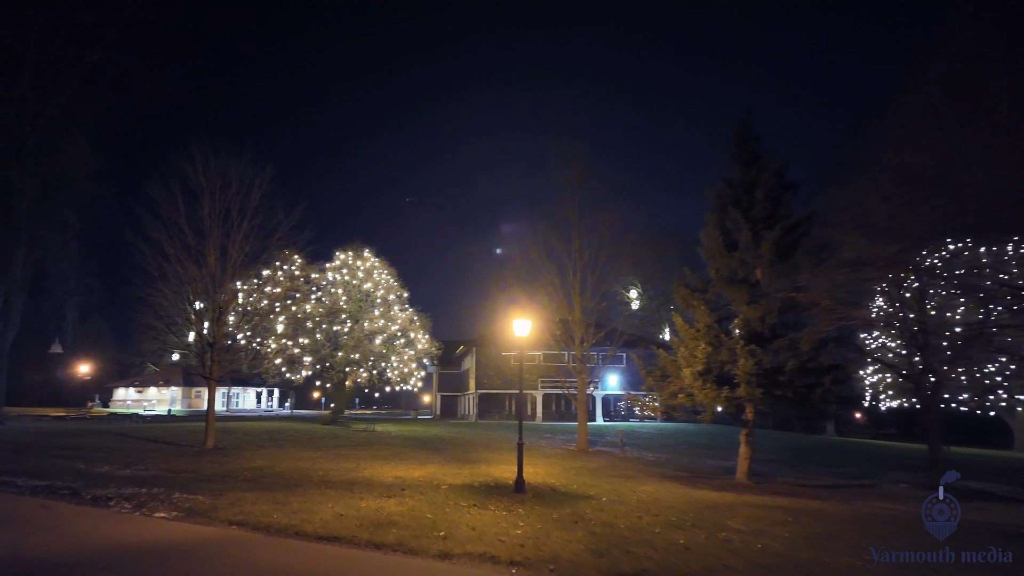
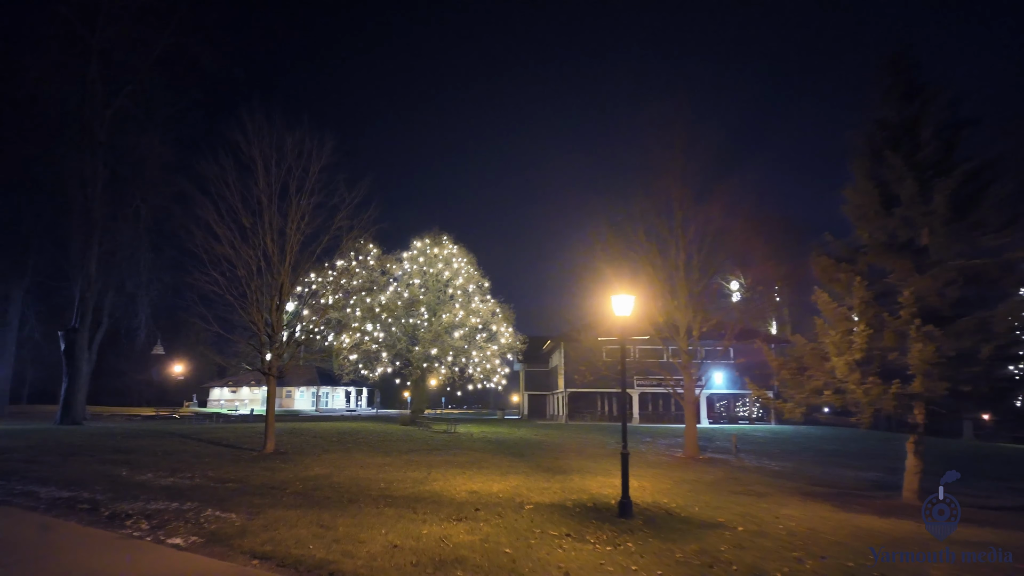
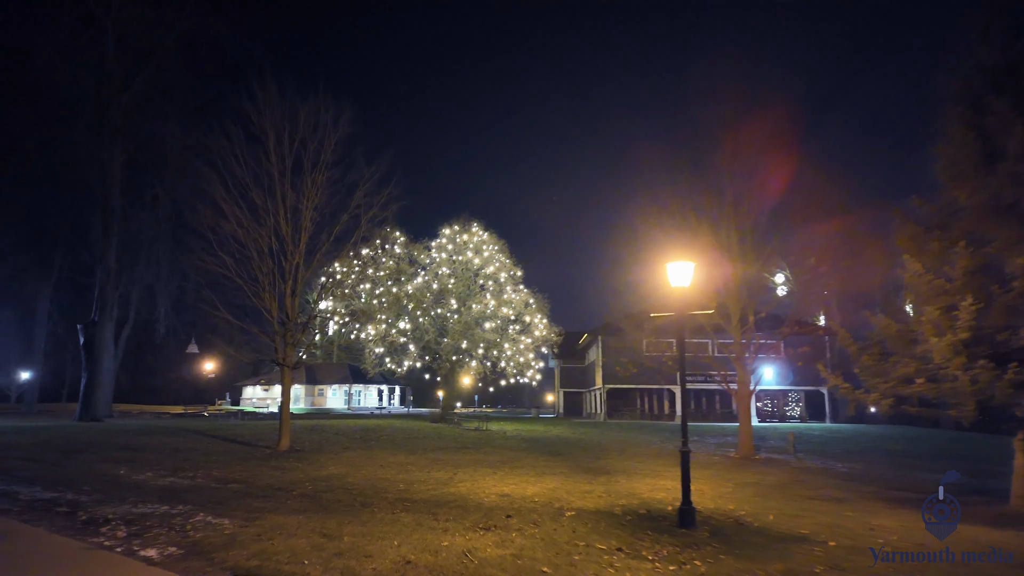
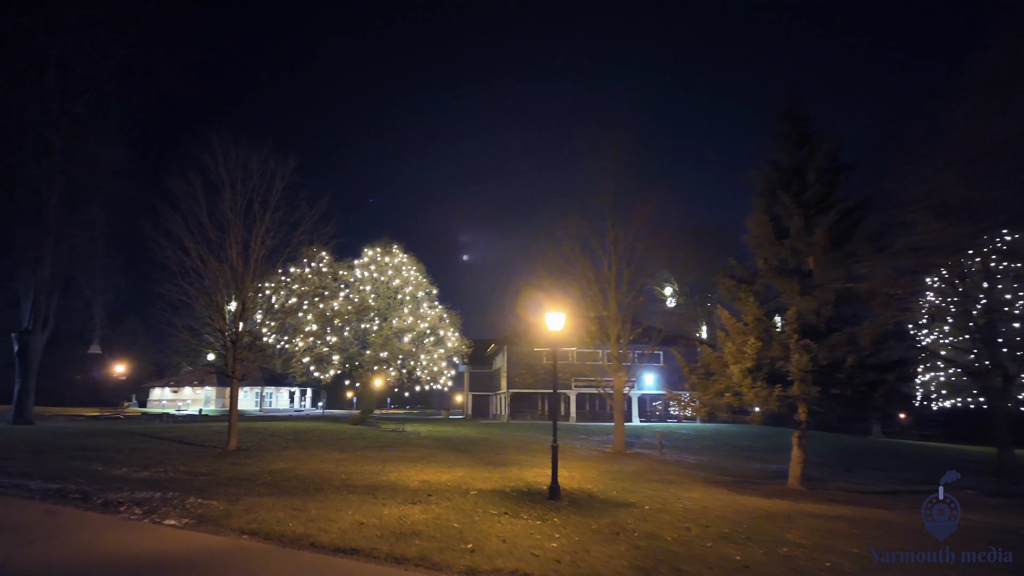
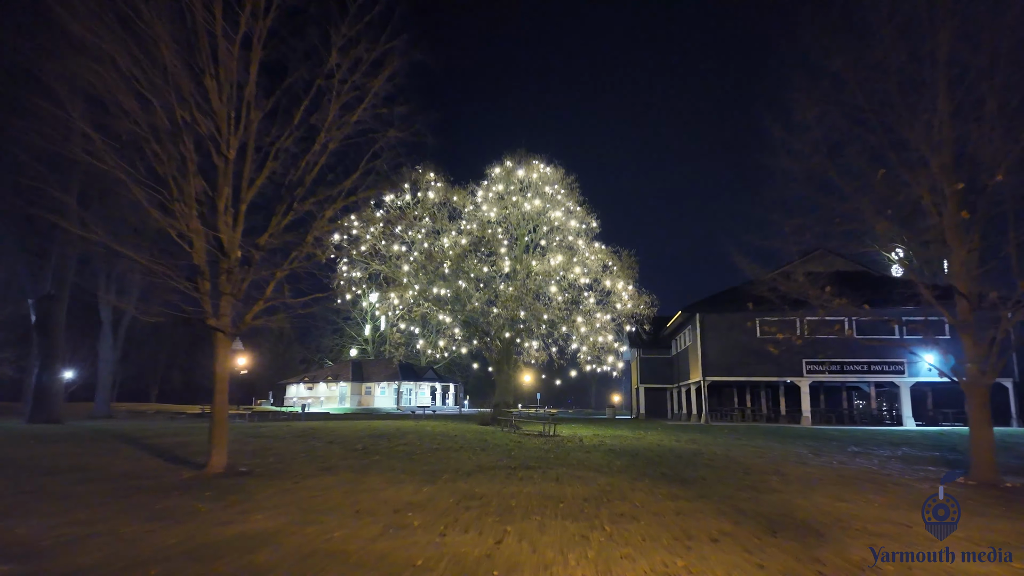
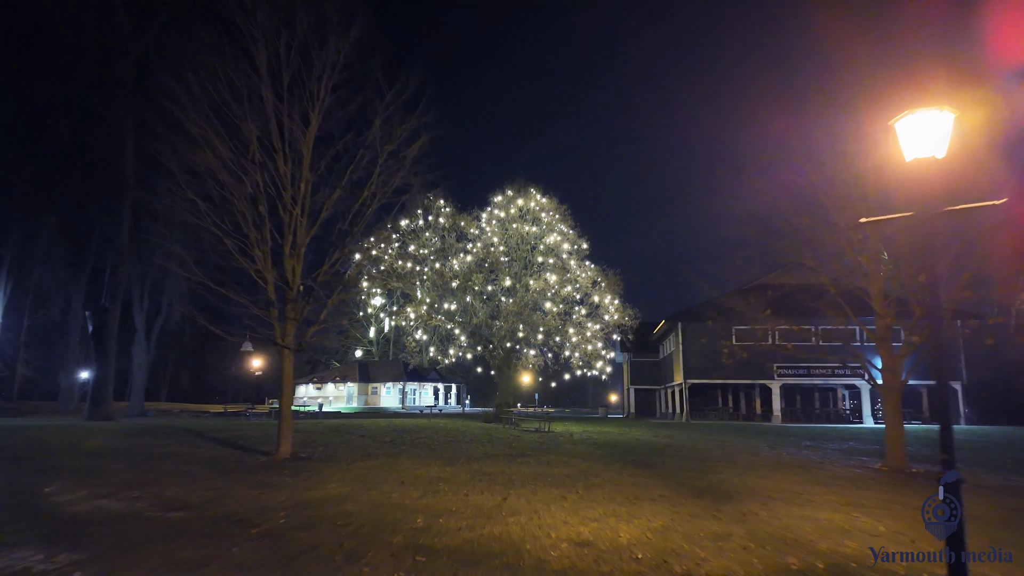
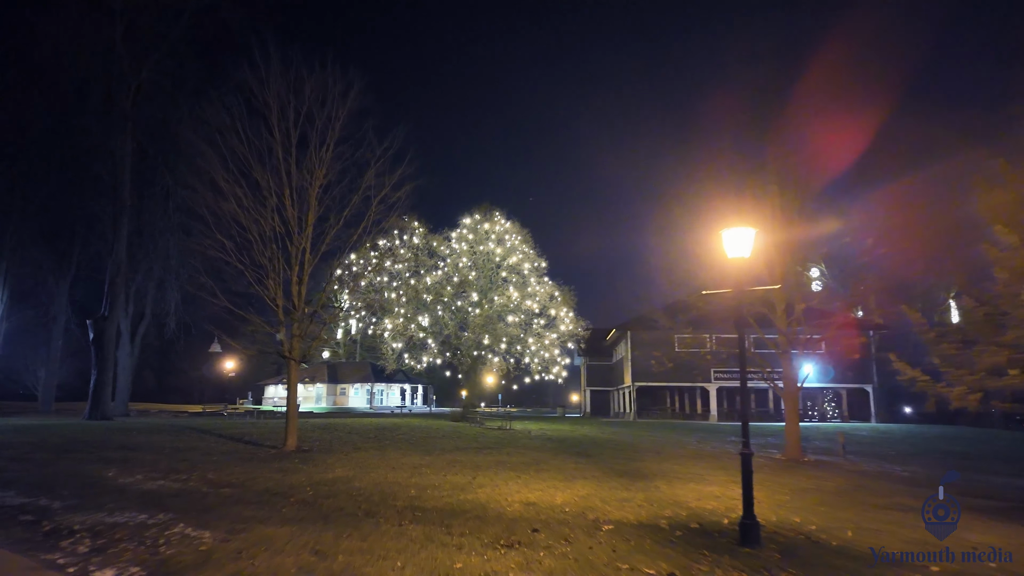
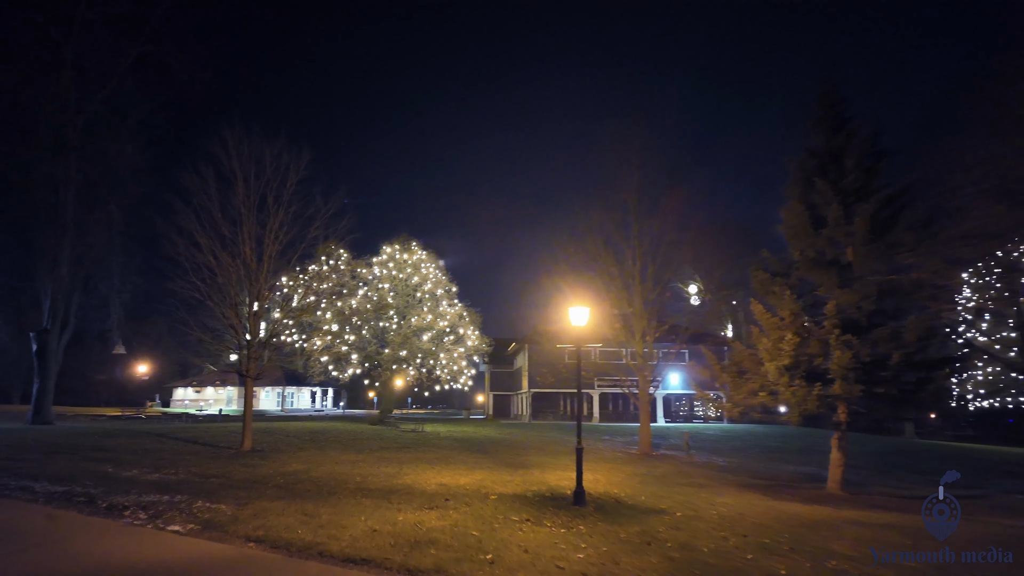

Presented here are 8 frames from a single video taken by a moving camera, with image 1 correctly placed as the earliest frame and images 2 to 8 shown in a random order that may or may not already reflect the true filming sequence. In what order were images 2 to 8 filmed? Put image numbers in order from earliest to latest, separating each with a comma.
4, 8, 2, 3, 7, 6, 5
